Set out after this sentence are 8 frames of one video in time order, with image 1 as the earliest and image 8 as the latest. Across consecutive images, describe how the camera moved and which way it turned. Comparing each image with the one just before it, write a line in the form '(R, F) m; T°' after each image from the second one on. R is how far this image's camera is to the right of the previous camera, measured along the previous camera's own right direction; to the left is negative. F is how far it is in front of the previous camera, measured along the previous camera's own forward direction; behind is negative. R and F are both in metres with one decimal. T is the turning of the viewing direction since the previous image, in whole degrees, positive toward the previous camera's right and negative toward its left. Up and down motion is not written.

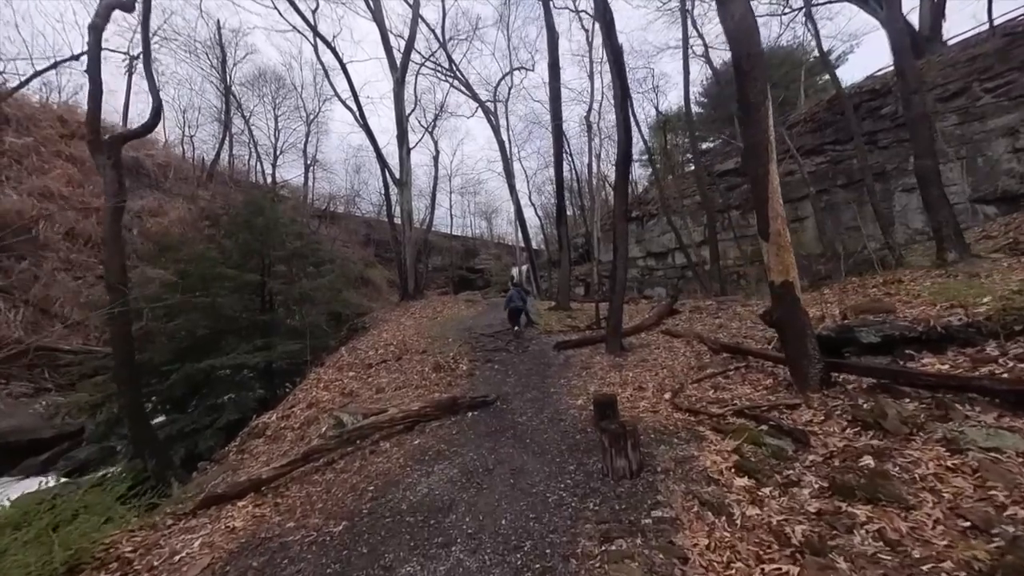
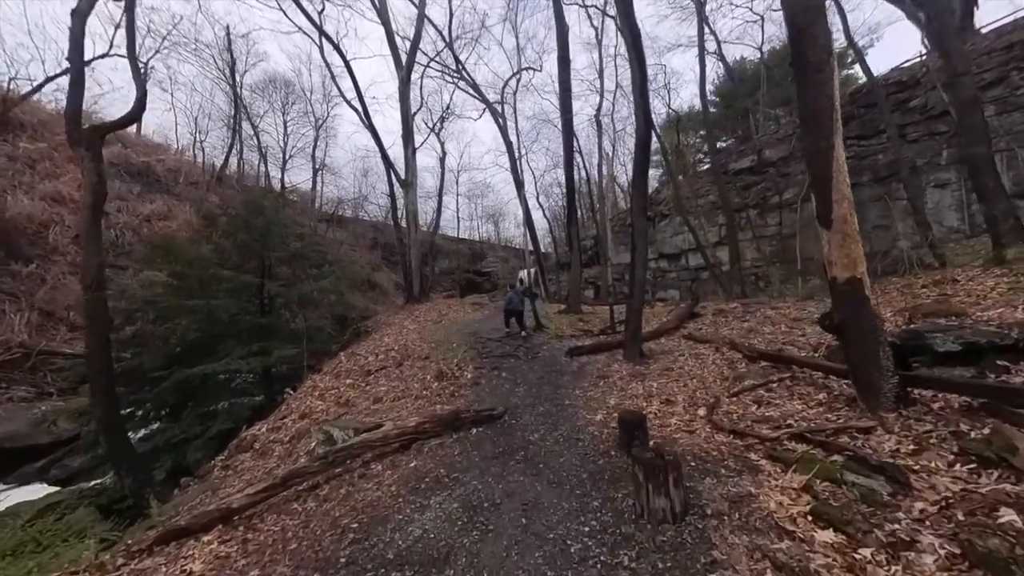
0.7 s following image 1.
(-0.1, +0.9) m; -1°
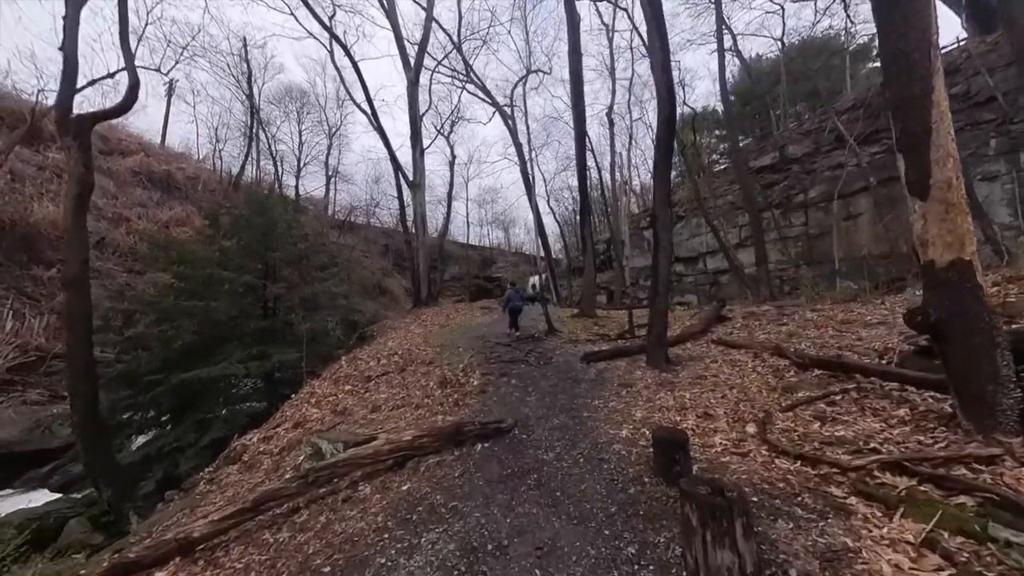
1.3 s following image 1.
(0.0, +0.9) m; -2°
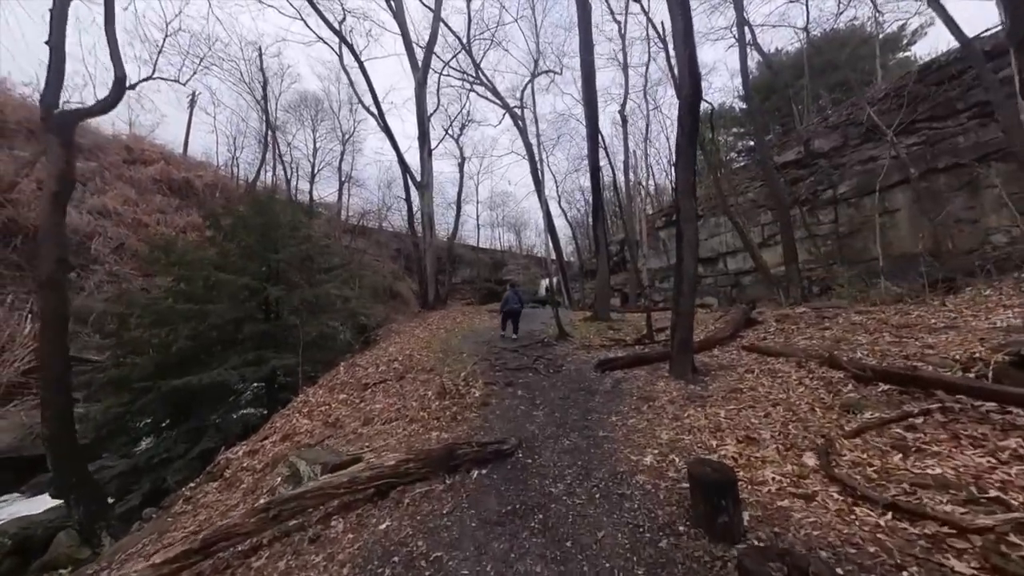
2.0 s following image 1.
(+0.2, +0.8) m; -2°
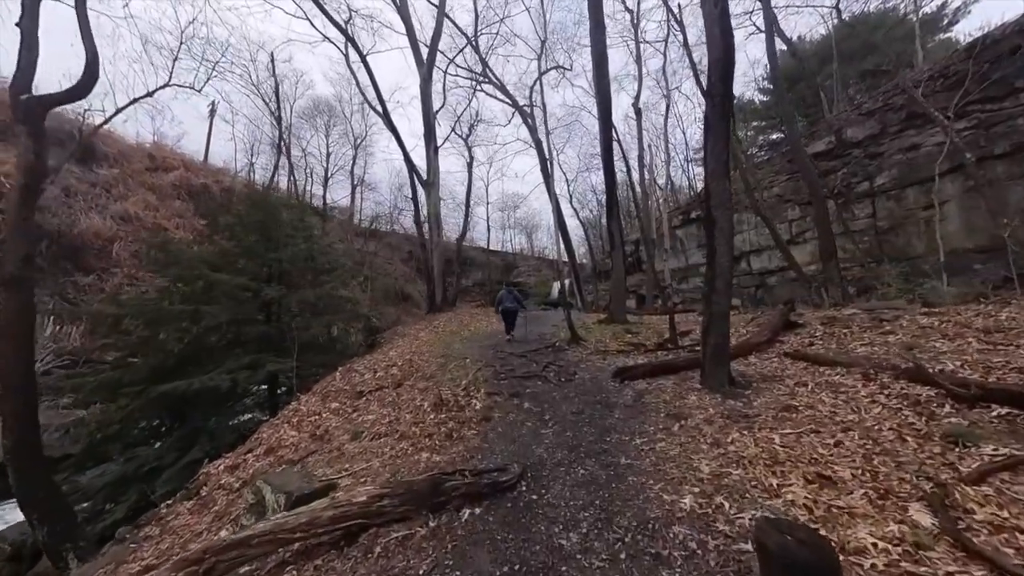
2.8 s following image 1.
(+0.2, +1.0) m; -2°
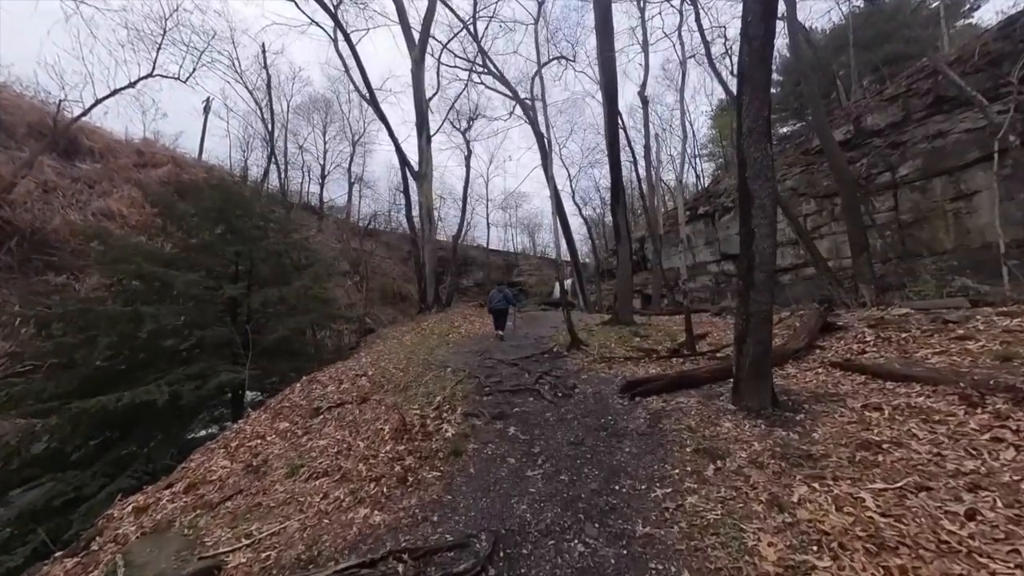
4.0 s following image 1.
(+0.4, +1.5) m; 0°
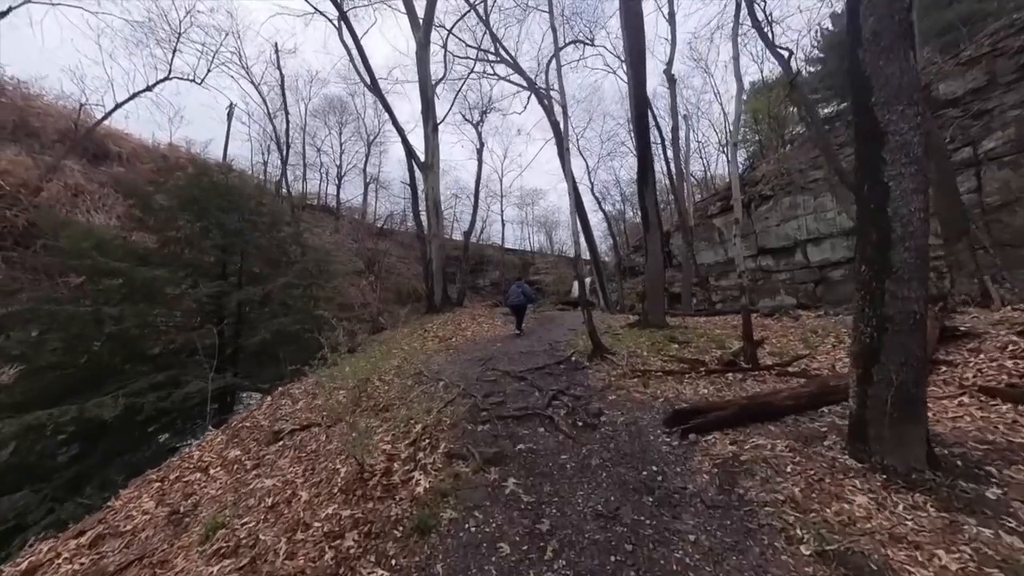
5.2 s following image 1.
(+0.3, +1.7) m; -4°
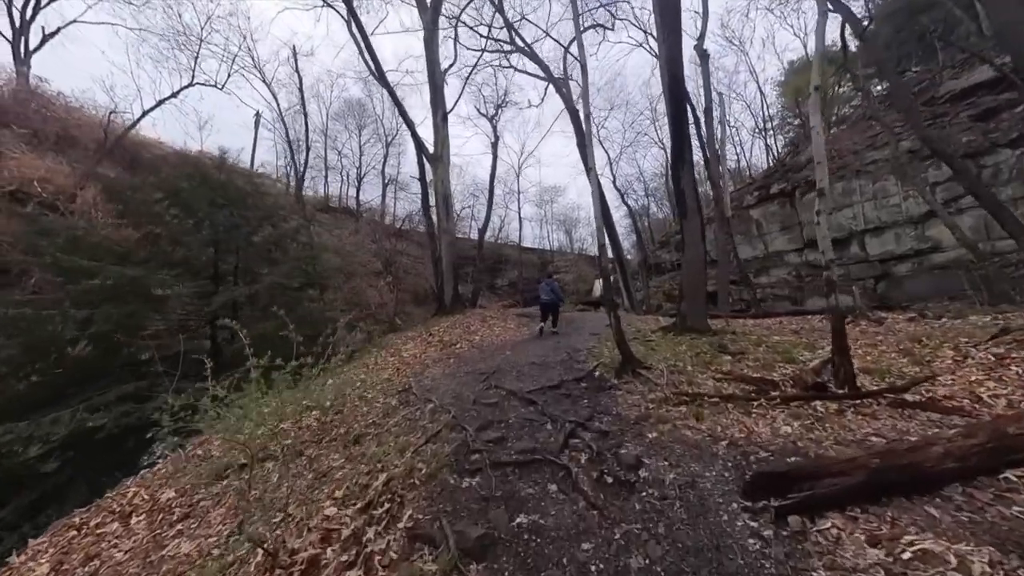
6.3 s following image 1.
(+0.3, +1.5) m; -4°
